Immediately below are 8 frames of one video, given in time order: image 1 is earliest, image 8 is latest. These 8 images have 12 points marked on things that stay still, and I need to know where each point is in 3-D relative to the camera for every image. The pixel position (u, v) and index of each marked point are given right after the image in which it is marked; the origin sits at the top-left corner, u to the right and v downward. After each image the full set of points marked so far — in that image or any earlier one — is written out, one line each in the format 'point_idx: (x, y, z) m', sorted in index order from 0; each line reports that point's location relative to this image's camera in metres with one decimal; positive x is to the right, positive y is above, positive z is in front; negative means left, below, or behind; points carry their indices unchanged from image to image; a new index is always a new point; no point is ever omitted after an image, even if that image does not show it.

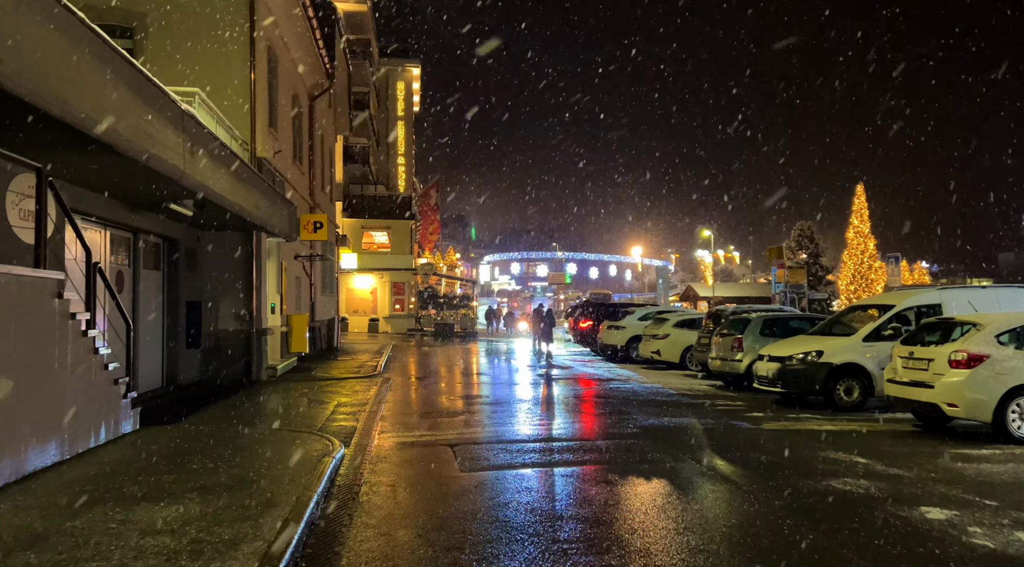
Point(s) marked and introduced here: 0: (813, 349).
0: (+4.5, -1.0, +11.7) m
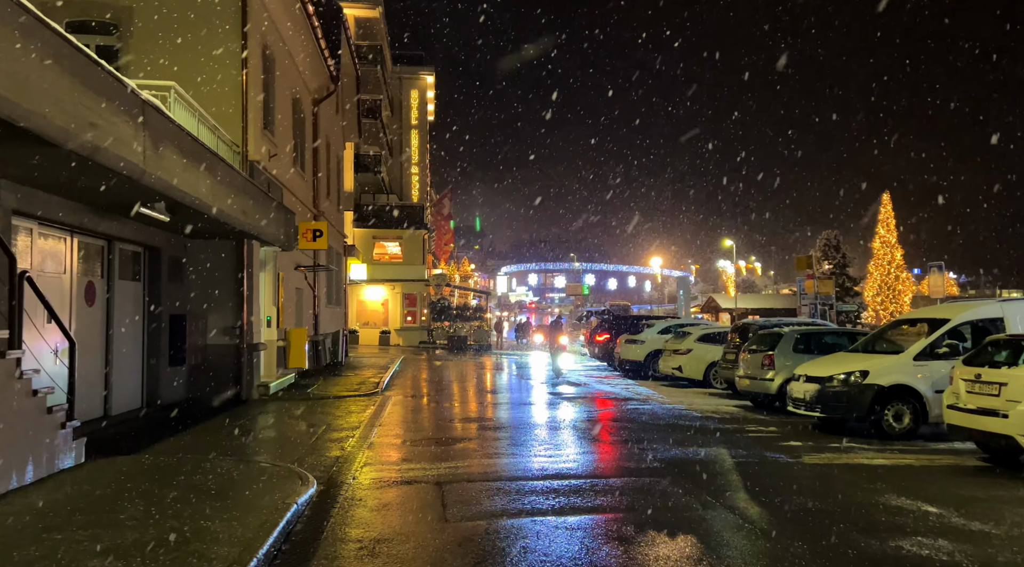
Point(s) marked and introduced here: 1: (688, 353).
0: (+4.6, -1.1, +10.4) m
1: (+4.0, -1.6, +18.0) m
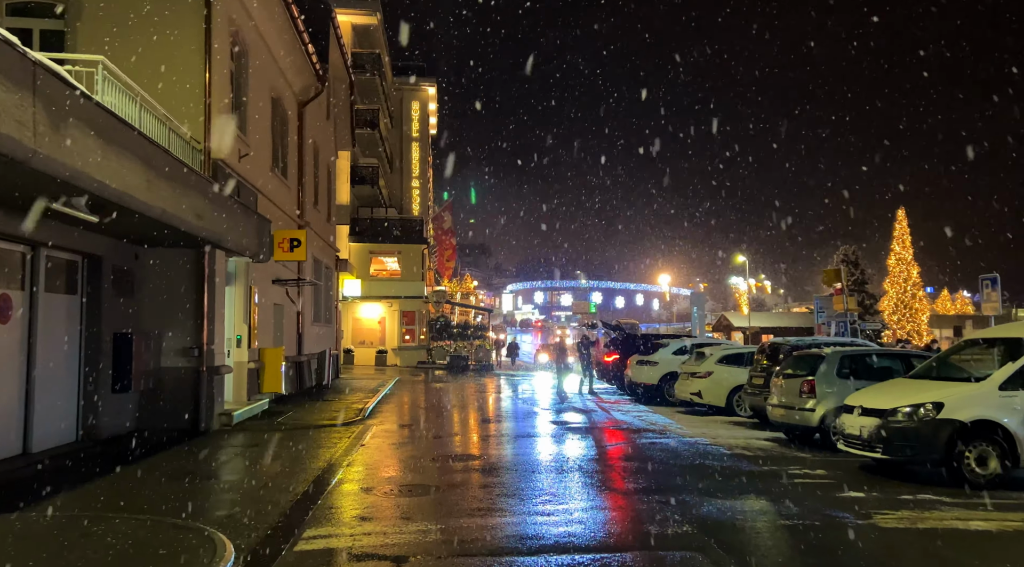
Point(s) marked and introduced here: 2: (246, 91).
0: (+4.5, -1.3, +8.5) m
1: (+4.0, -1.9, +16.0) m
2: (-5.3, +3.9, +15.7) m
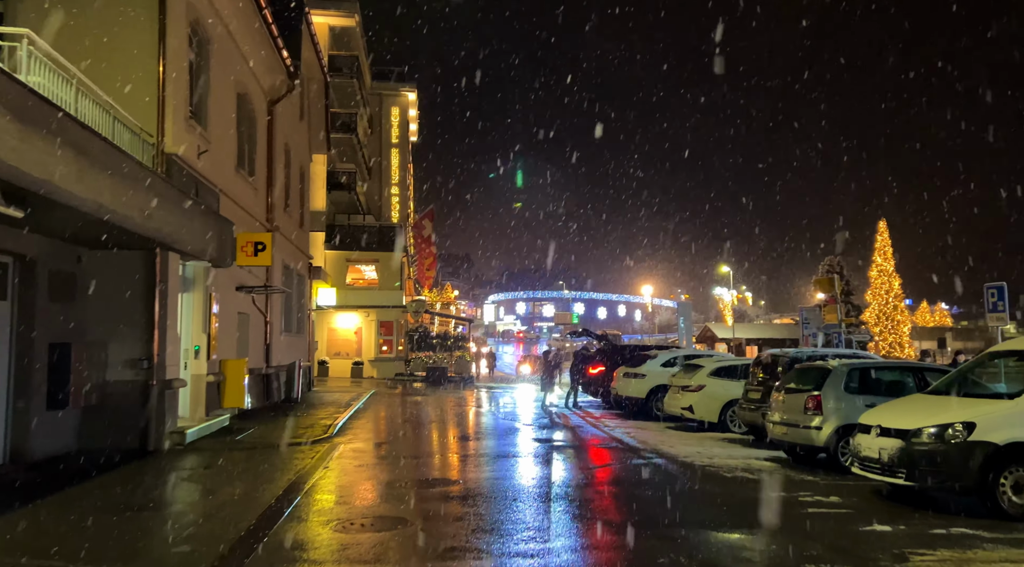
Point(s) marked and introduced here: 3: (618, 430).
0: (+4.3, -1.3, +7.6) m
1: (+3.6, -2.0, +15.1) m
2: (-5.7, +3.7, +14.6) m
3: (+2.0, -2.8, +14.9) m
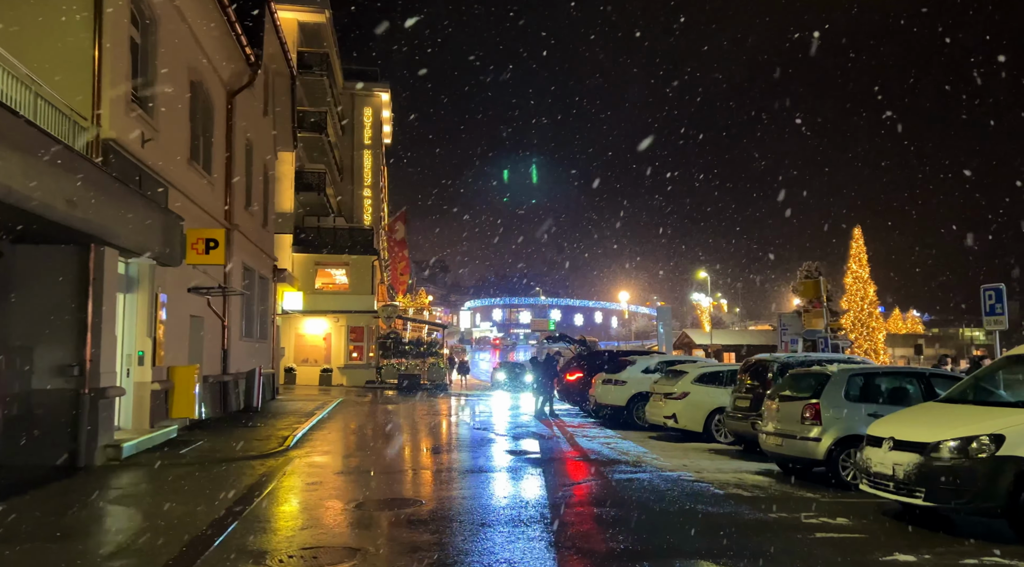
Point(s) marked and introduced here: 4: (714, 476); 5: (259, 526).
0: (+4.0, -1.3, +6.7) m
1: (+3.1, -2.1, +14.2) m
2: (-6.1, +3.7, +13.5) m
3: (+1.5, -2.8, +14.0) m
4: (+2.6, -2.5, +10.2) m
5: (-2.6, -2.5, +8.0) m
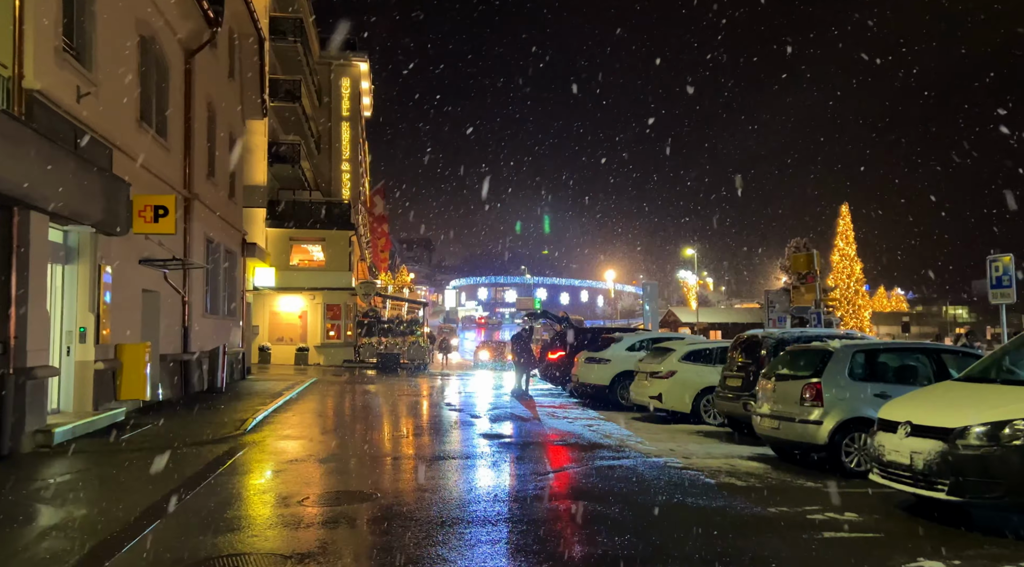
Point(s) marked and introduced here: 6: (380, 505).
0: (+3.7, -1.0, +5.8) m
1: (+2.7, -1.6, +13.3) m
2: (-6.5, +4.2, +12.3) m
3: (+1.1, -2.3, +13.1) m
4: (+2.3, -2.1, +9.3) m
5: (-2.9, -2.1, +7.0) m
6: (-1.3, -2.1, +7.6) m
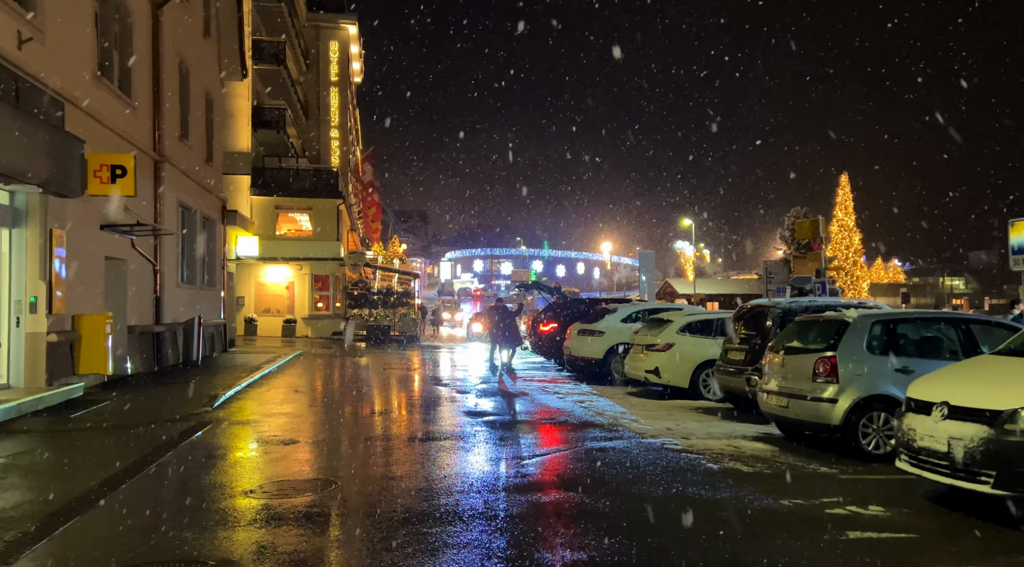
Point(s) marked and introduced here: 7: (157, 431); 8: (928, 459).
0: (+3.5, -0.7, +4.9) m
1: (+2.5, -1.0, +12.4) m
2: (-6.7, +4.7, +11.2) m
3: (+0.9, -1.8, +12.3) m
4: (+2.1, -1.7, +8.5) m
5: (-3.0, -1.8, +6.1) m
6: (-1.4, -1.8, +6.8) m
7: (-4.6, -1.9, +10.1) m
8: (+2.9, -1.3, +5.6) m
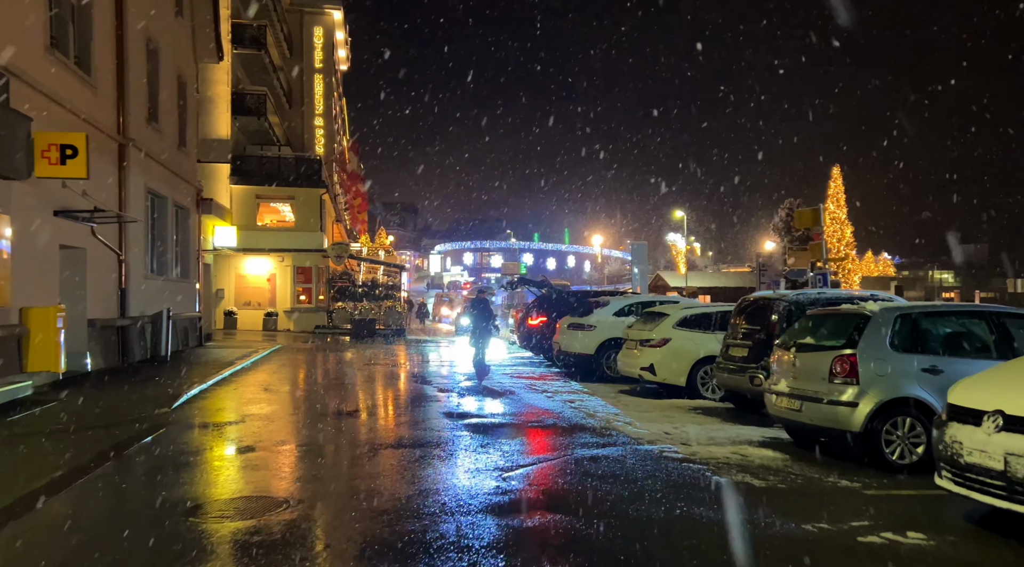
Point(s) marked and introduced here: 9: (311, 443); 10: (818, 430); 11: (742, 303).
0: (+3.4, -0.7, +4.1) m
1: (+2.2, -0.9, +11.6) m
2: (-6.9, +4.8, +10.2) m
3: (+0.7, -1.7, +11.4) m
4: (+1.9, -1.6, +7.7) m
5: (-3.2, -1.8, +5.2) m
6: (-1.6, -1.7, +5.9) m
7: (-4.8, -1.8, +9.2) m
8: (+2.8, -1.2, +4.7) m
9: (-2.3, -1.8, +8.9) m
10: (+2.8, -1.3, +7.2) m
11: (+3.0, -0.2, +10.1) m
